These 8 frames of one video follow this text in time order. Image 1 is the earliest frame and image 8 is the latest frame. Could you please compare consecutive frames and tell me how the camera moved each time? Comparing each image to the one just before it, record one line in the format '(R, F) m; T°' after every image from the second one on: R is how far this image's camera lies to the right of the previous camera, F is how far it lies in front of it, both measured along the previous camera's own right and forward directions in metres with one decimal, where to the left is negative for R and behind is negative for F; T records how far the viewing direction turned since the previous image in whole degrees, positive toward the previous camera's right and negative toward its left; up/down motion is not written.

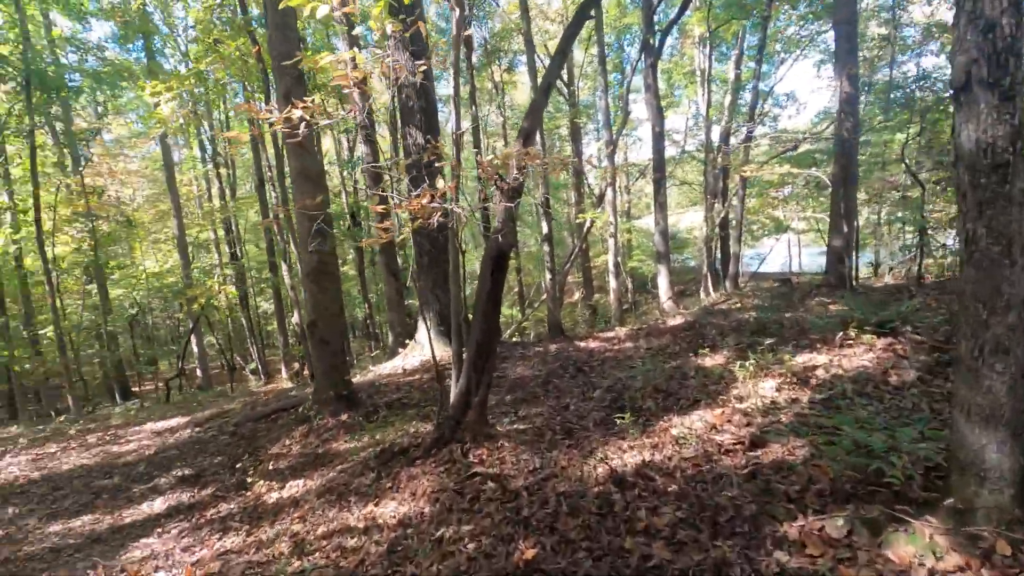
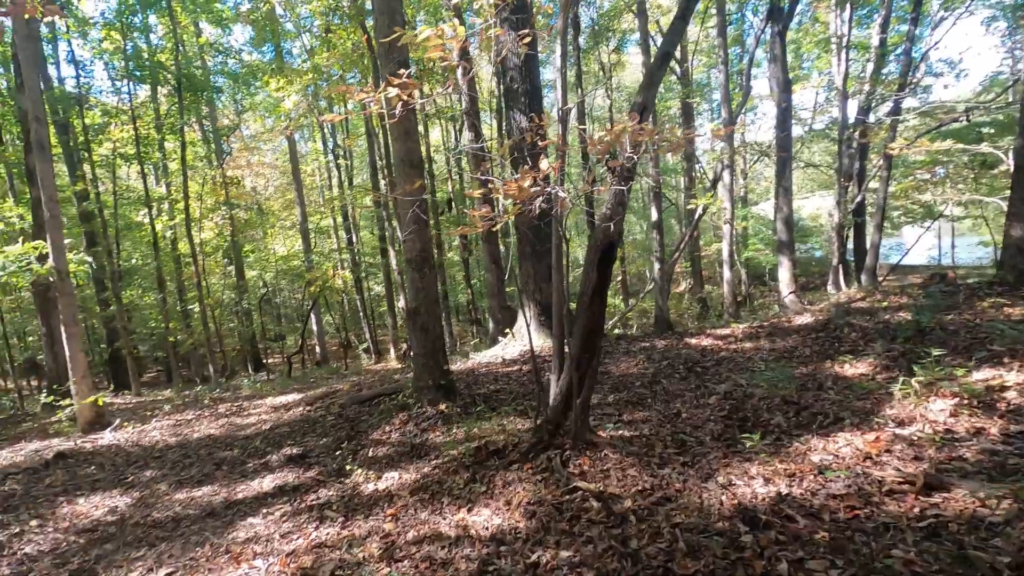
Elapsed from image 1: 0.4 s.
(0.0, +0.3) m; -11°
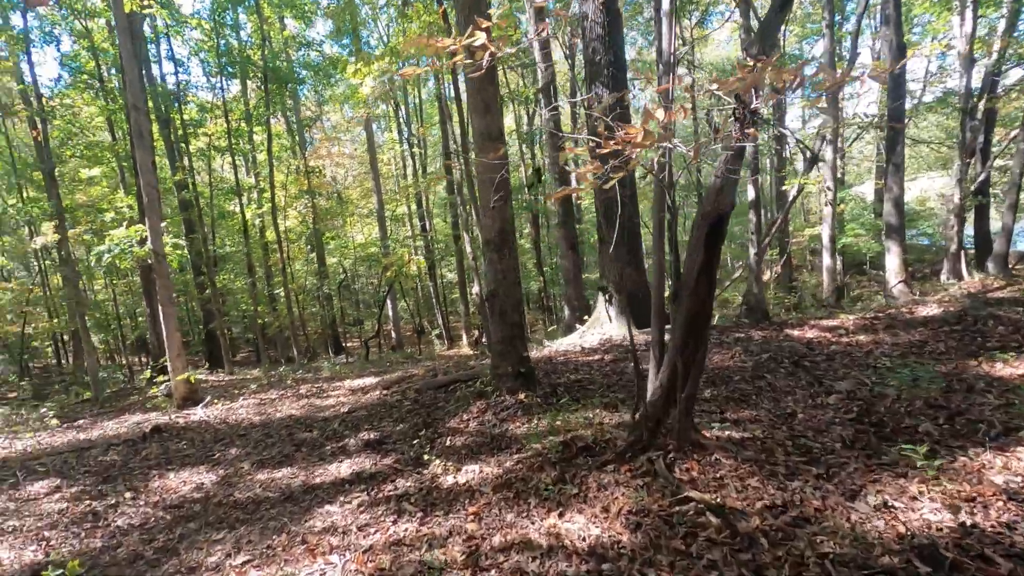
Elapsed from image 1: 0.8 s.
(-0.1, +0.3) m; -7°
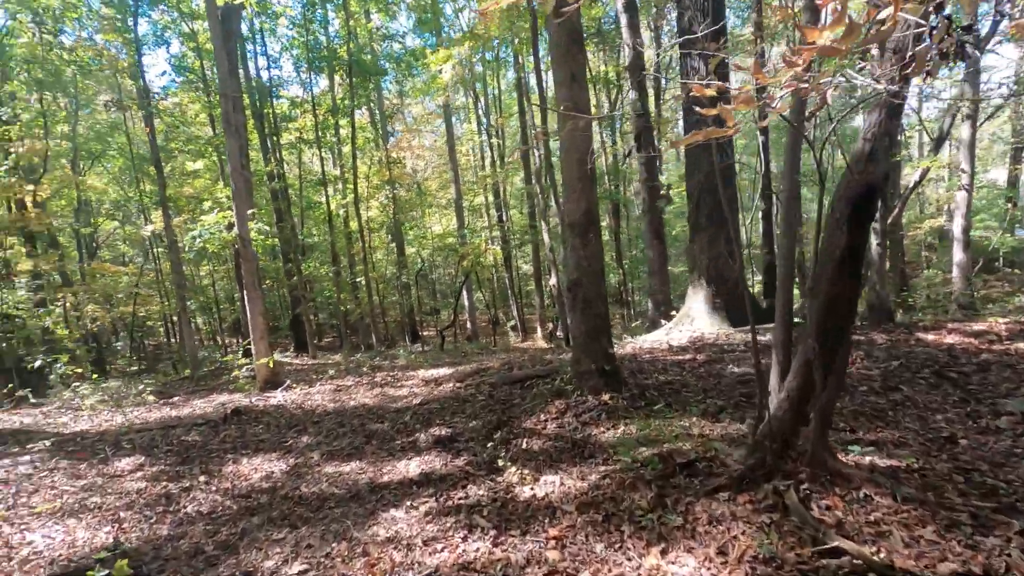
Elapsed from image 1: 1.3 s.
(-0.1, +0.4) m; -8°
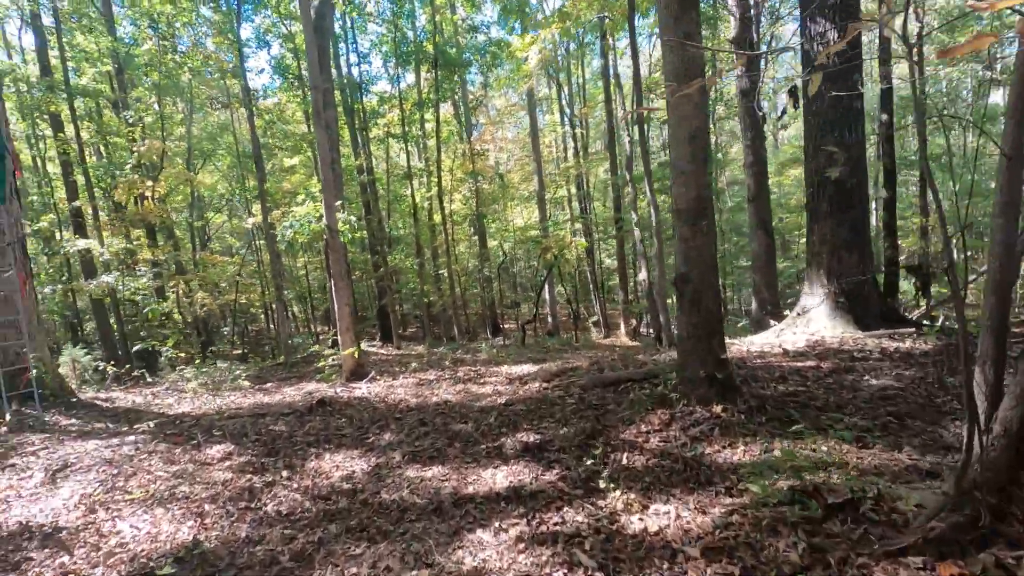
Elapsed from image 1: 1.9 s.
(-0.1, +0.4) m; -8°
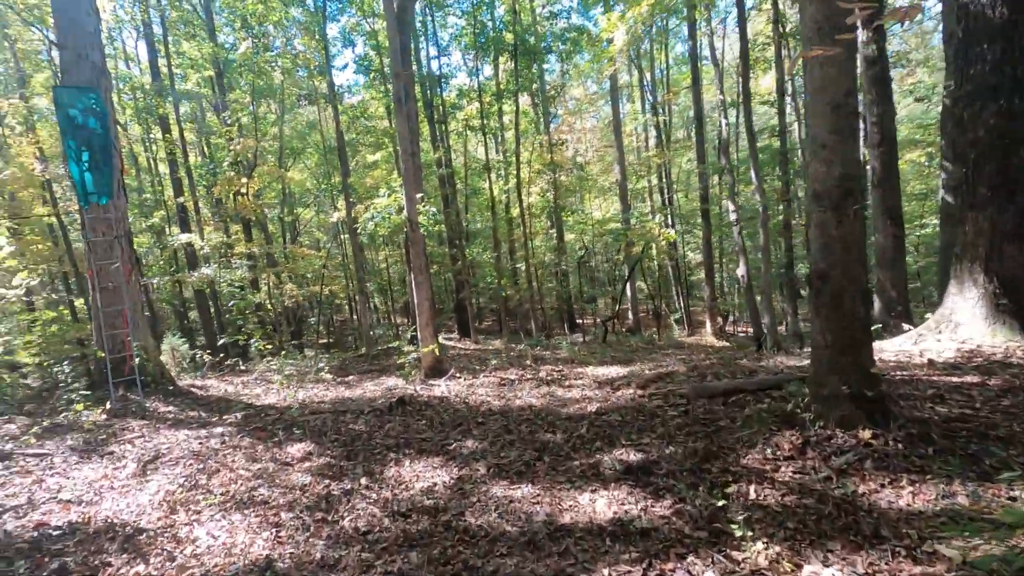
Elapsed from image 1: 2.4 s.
(-0.2, +0.4) m; -8°
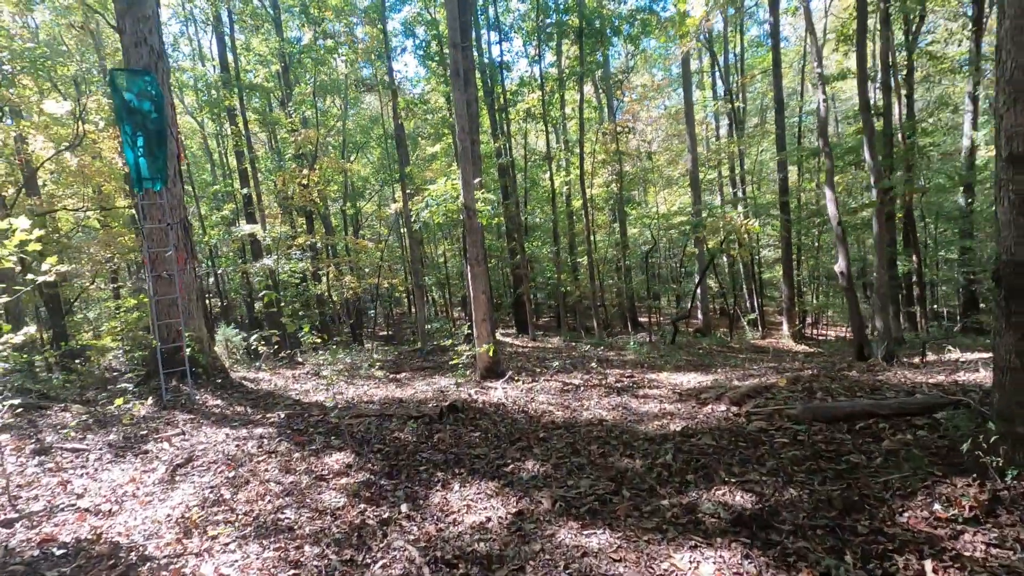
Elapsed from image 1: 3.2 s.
(-0.1, +0.7) m; -6°
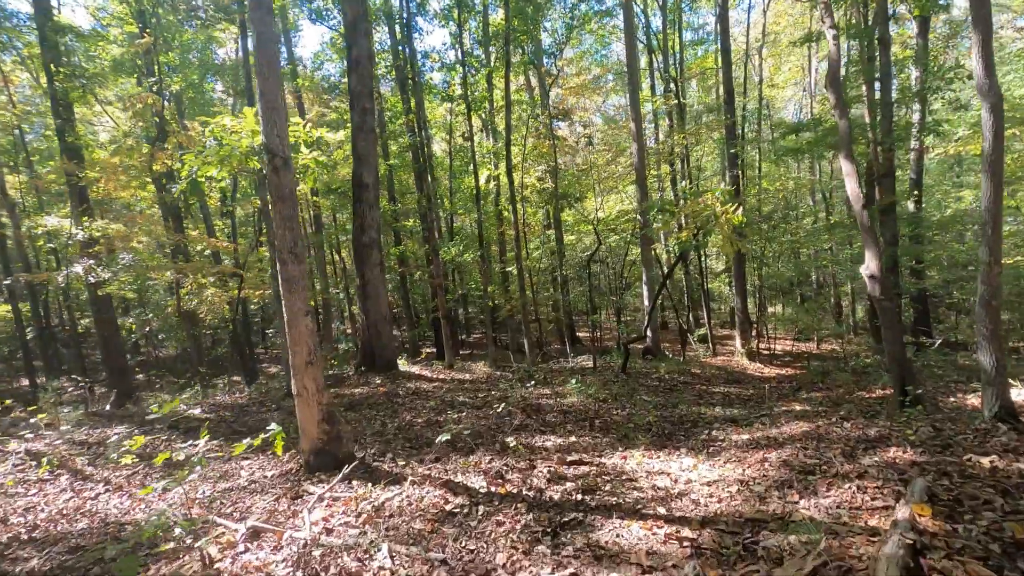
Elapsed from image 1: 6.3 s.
(+0.6, +2.9) m; +7°
